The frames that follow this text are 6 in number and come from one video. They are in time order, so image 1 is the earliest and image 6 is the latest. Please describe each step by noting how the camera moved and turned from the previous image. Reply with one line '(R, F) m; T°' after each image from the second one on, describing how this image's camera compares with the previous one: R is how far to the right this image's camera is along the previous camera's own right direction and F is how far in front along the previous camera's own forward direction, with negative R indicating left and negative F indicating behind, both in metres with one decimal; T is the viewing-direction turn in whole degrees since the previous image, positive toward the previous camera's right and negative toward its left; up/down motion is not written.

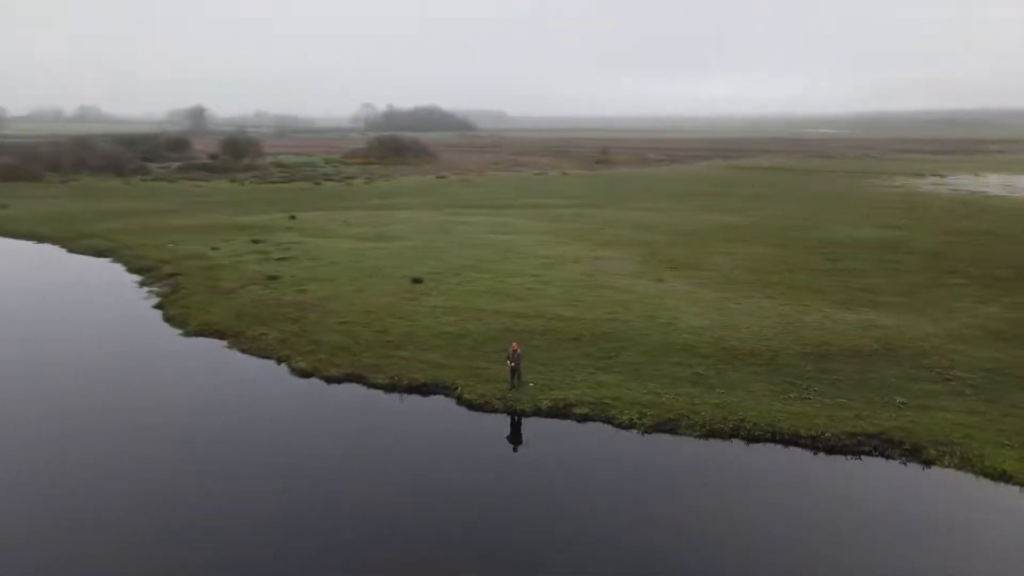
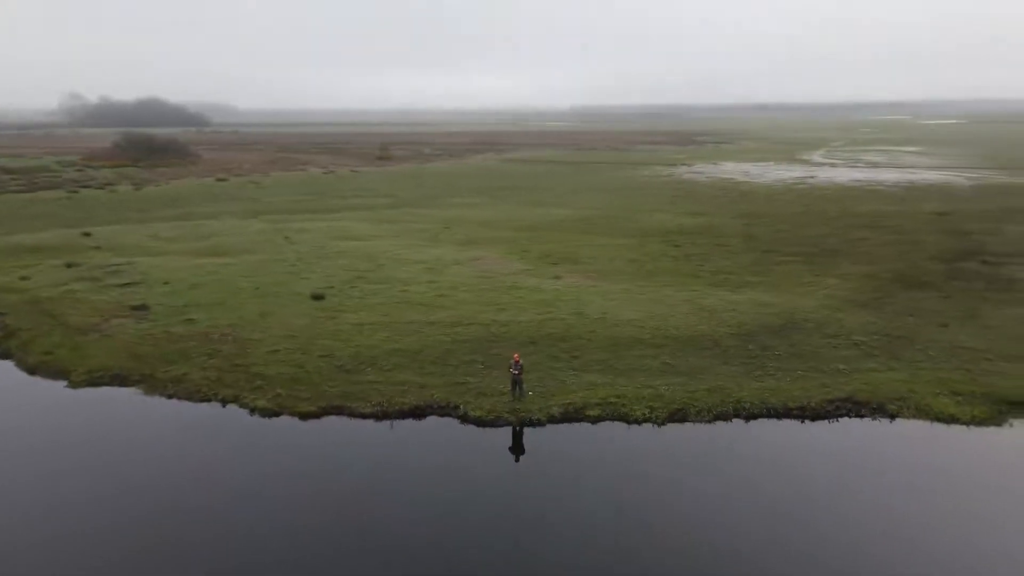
(-5.9, +1.2) m; +20°
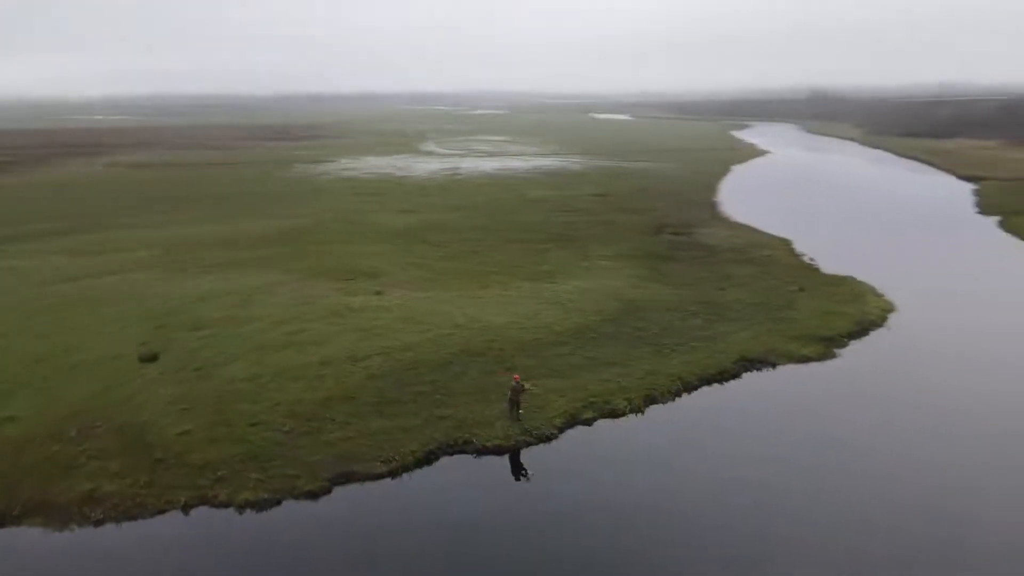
(-8.9, +2.6) m; +31°
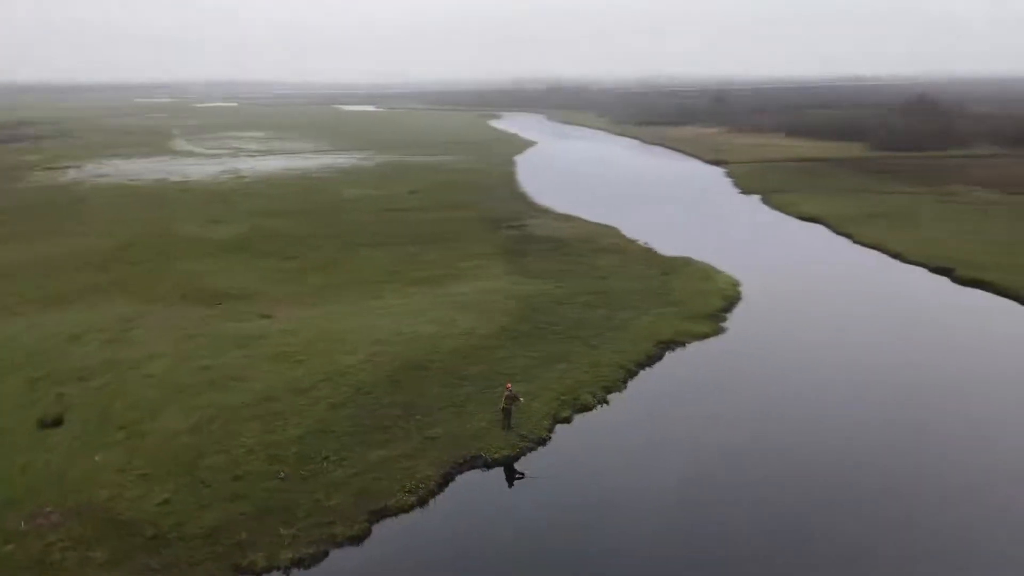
(-5.4, +0.7) m; +19°
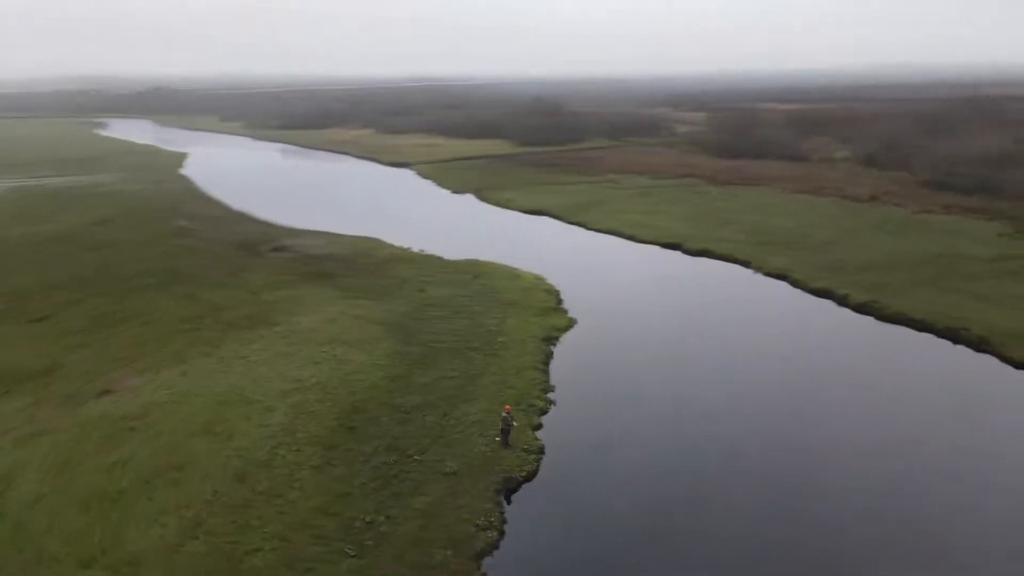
(-8.4, +1.5) m; +28°
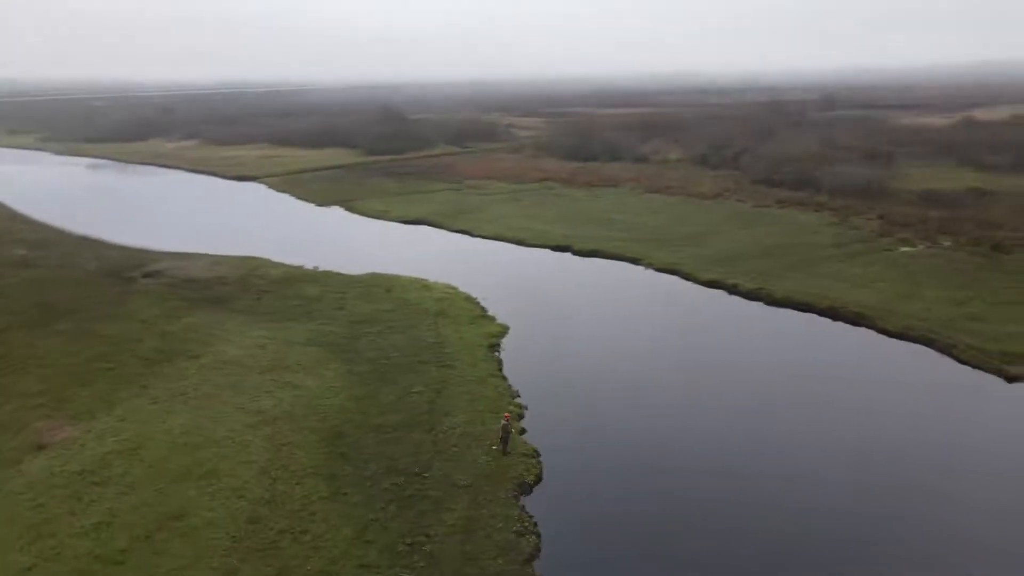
(-4.2, -0.1) m; +13°
